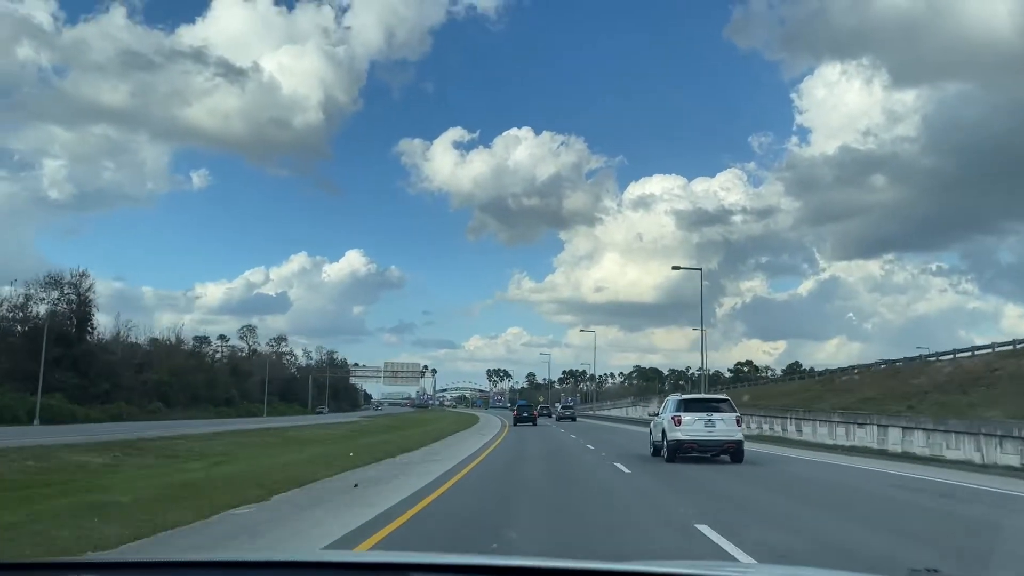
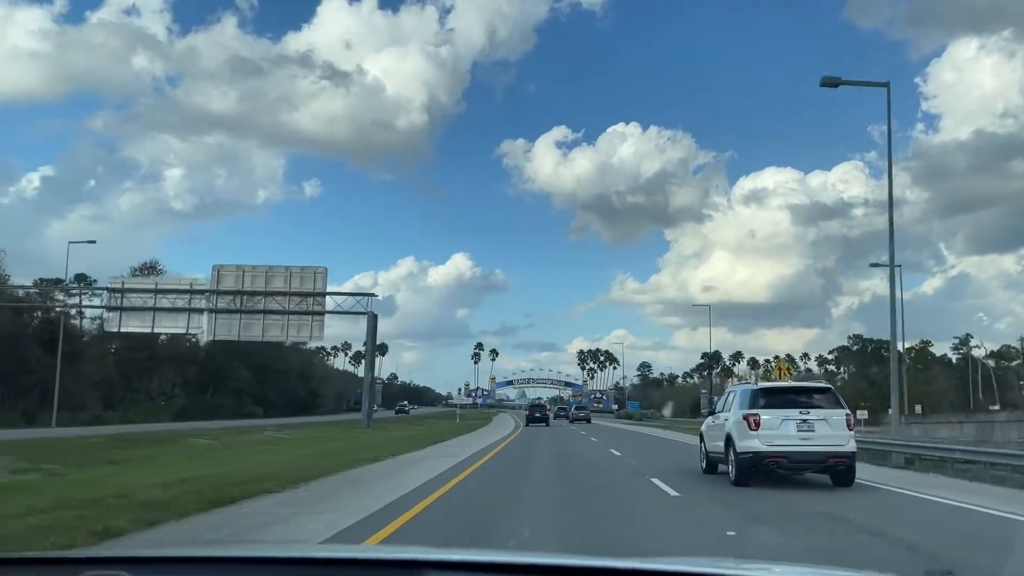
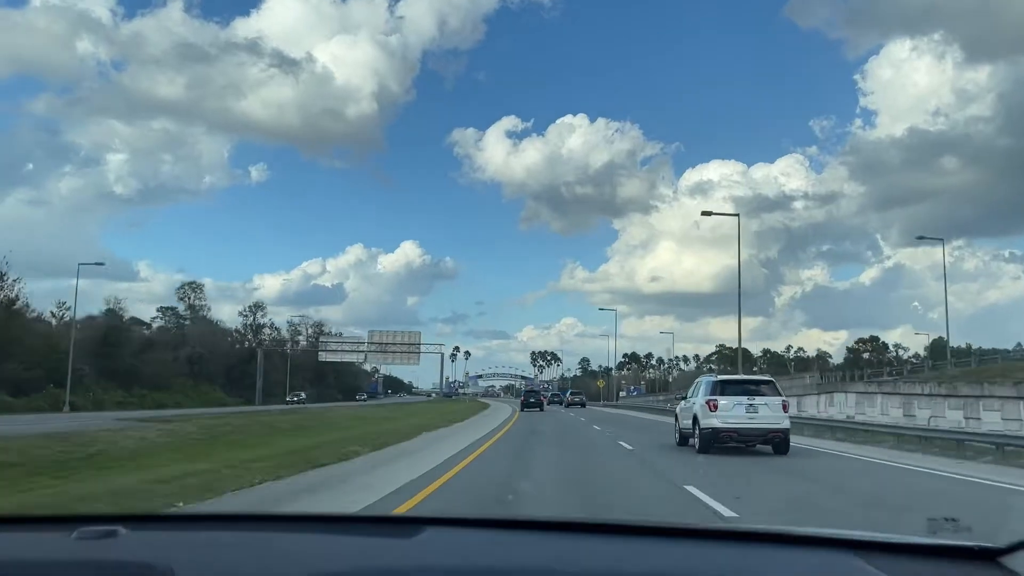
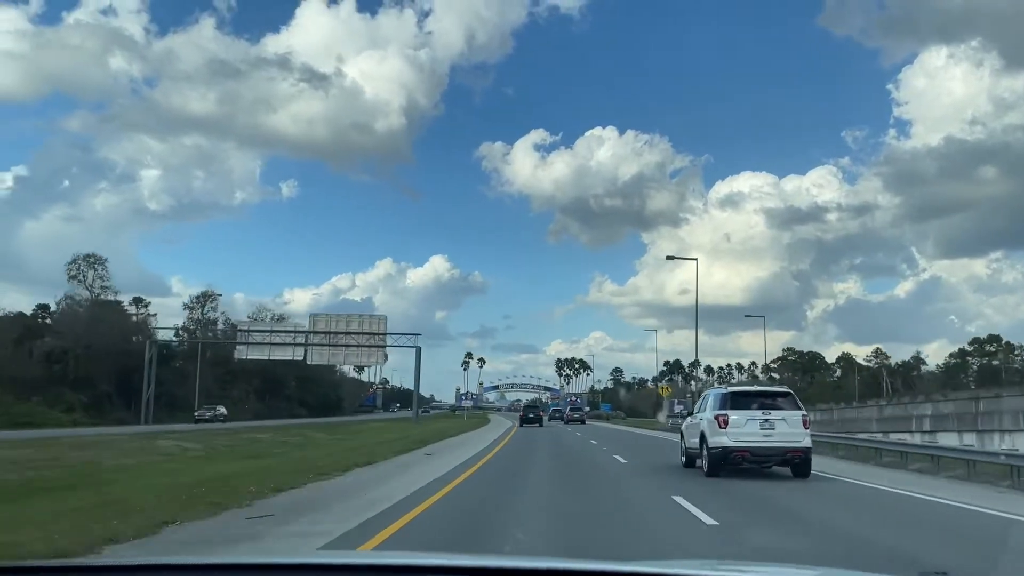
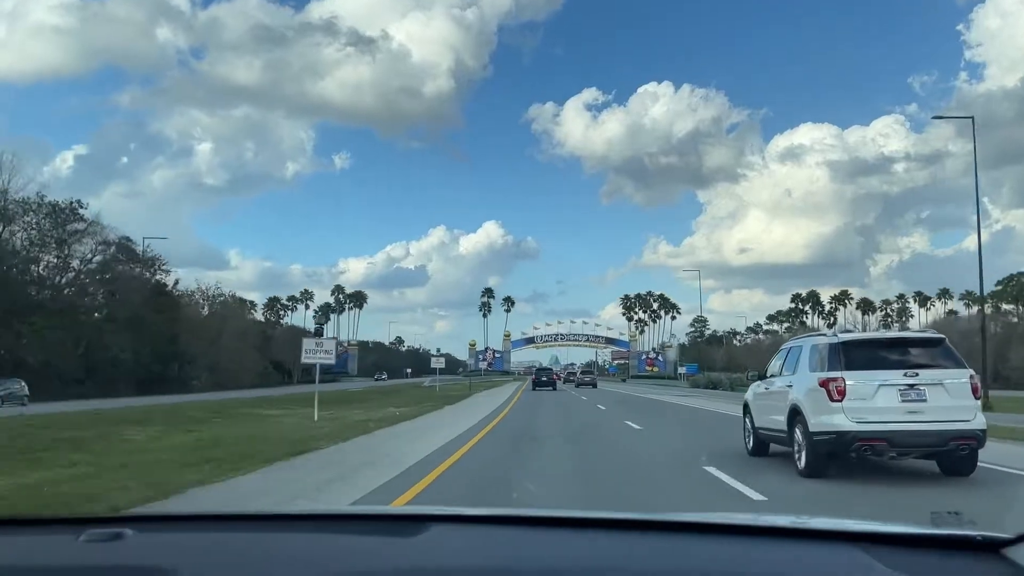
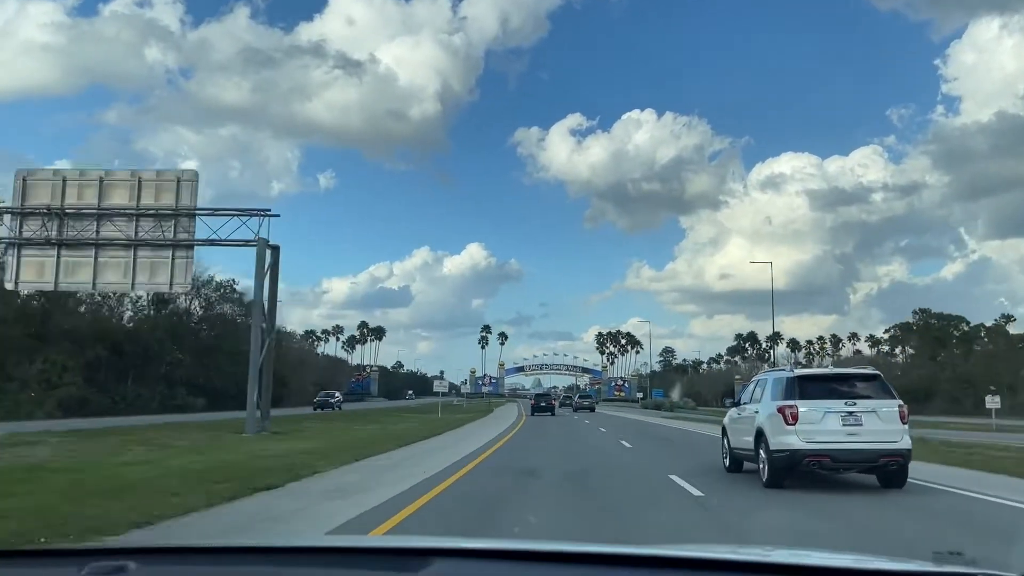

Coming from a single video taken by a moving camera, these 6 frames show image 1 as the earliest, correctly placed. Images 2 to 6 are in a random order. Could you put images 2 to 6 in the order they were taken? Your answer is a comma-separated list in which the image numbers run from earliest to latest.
3, 4, 2, 6, 5
